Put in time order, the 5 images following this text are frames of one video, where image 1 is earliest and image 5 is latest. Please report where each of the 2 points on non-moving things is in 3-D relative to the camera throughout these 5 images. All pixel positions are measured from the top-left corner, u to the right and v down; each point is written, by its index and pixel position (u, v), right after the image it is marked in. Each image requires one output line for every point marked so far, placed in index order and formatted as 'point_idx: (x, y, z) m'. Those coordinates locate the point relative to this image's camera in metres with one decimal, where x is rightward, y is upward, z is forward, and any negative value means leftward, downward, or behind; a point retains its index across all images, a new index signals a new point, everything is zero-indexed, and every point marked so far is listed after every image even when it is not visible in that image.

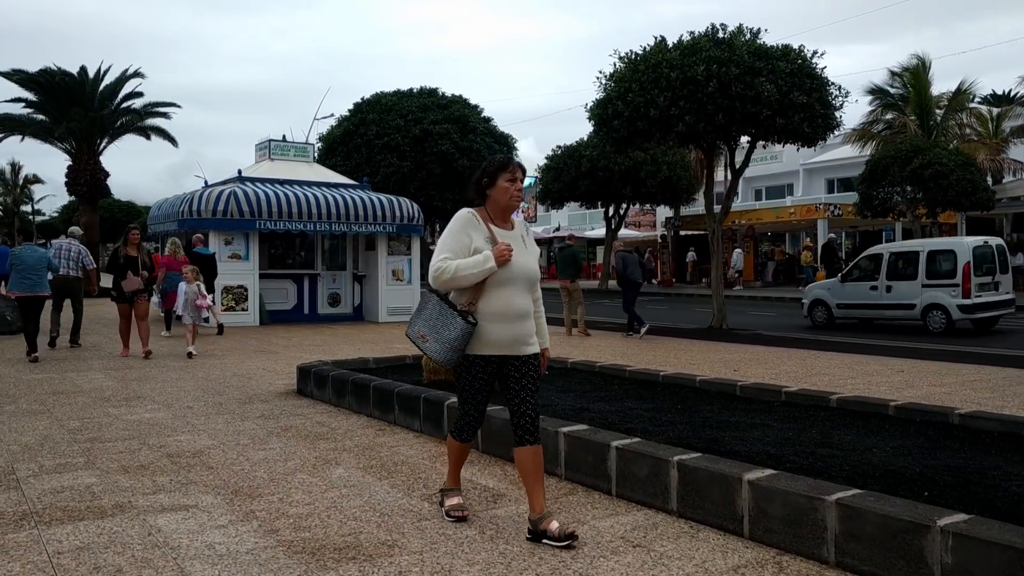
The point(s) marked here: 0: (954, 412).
0: (+2.6, -0.7, +5.5) m
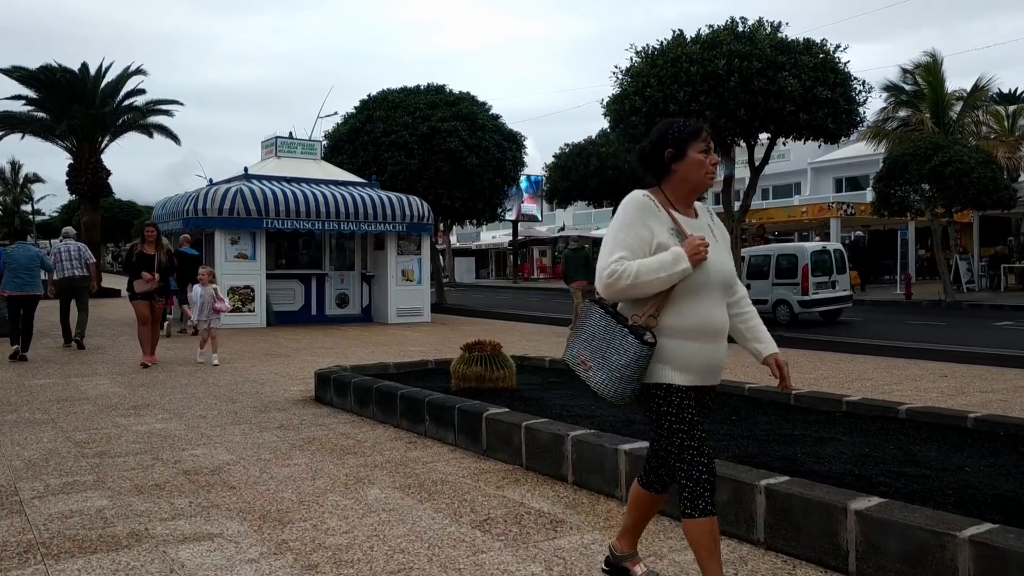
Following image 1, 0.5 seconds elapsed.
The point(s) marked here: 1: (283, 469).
0: (+2.9, -0.8, +5.1) m
1: (-1.3, -1.0, +5.2) m
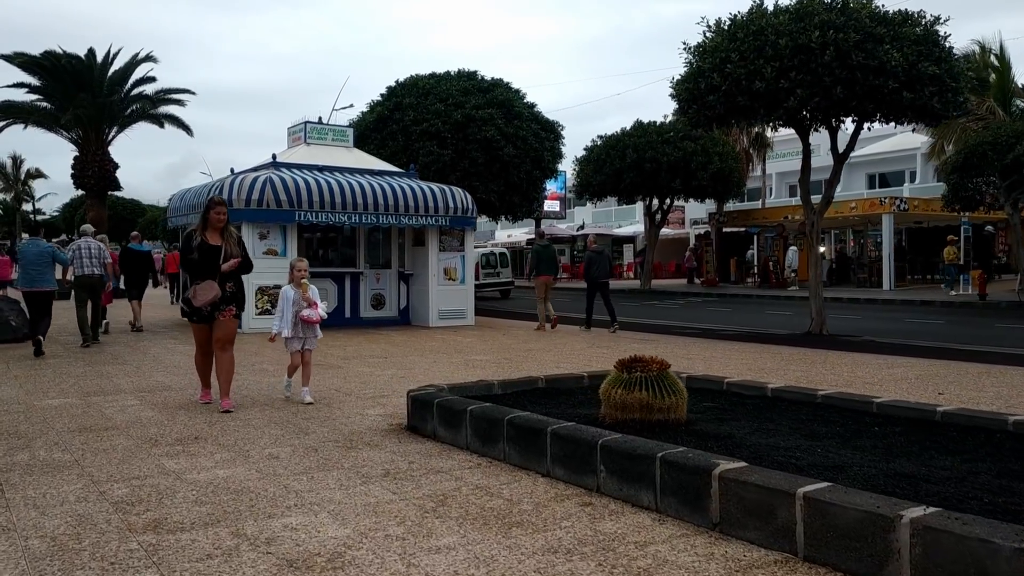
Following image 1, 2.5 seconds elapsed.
0: (+3.9, -0.7, +3.3) m
1: (-0.3, -1.0, +3.5) m
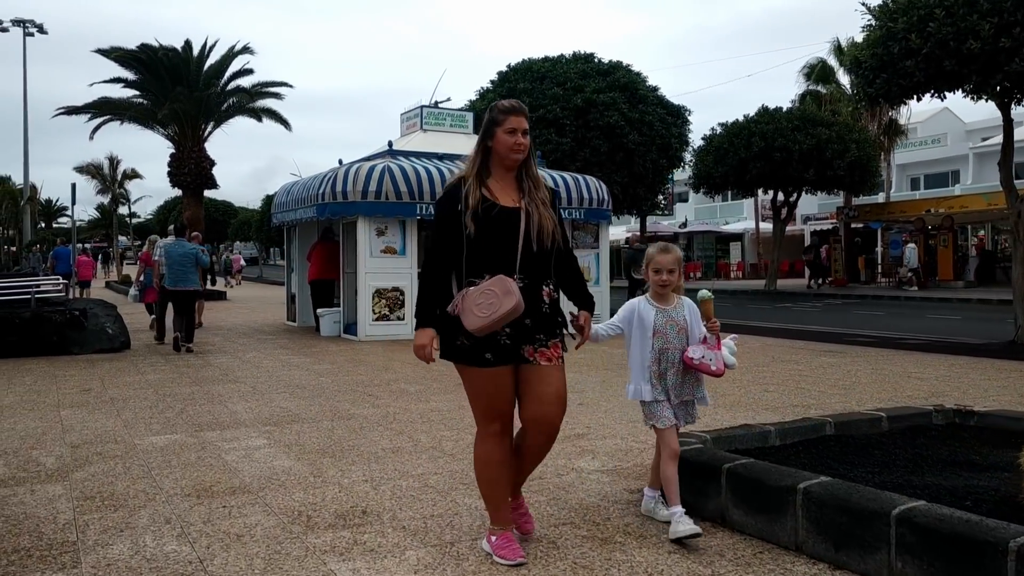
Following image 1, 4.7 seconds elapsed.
0: (+5.1, -0.8, +0.9) m
1: (+0.9, -1.0, +1.4) m
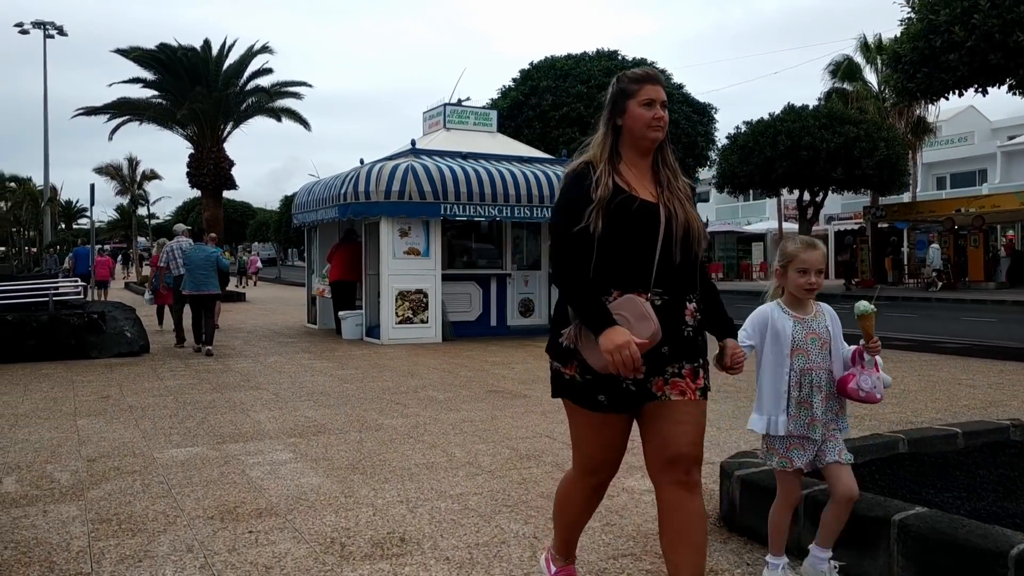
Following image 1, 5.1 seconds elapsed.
0: (+5.2, -0.8, +0.5) m
1: (+1.1, -1.1, +1.1) m
